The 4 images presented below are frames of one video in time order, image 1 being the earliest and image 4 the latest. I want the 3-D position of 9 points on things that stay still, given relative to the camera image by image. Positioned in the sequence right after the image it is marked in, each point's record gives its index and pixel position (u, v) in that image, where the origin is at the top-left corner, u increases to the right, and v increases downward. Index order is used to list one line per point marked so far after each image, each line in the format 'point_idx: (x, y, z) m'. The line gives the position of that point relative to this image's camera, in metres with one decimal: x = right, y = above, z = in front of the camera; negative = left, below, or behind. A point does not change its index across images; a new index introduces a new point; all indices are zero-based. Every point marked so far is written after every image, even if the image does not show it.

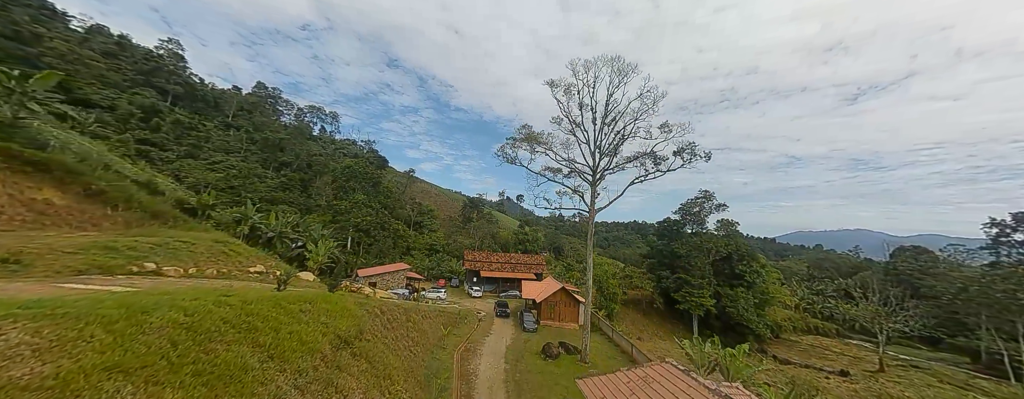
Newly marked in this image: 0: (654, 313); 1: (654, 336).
0: (+9.7, -7.9, +19.6) m
1: (+8.7, -8.3, +17.3) m
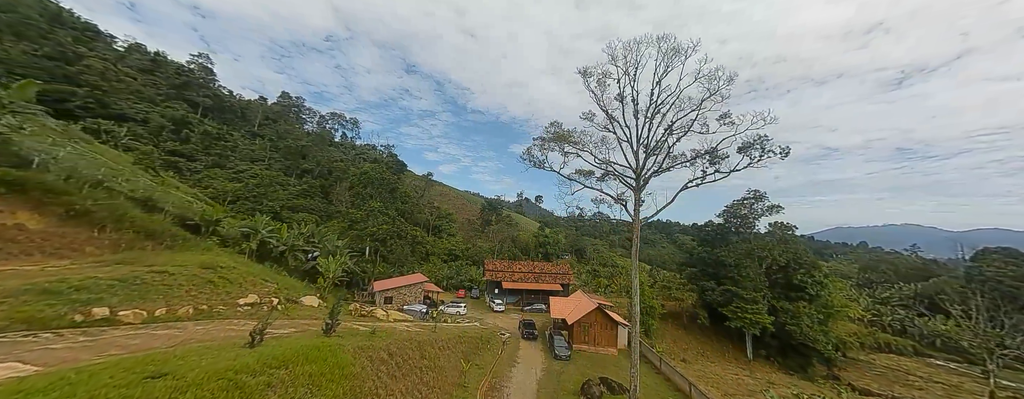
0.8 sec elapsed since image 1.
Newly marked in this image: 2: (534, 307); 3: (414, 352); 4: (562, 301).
0: (+11.3, -8.0, +17.5) m
1: (+10.1, -8.5, +15.2) m
2: (+1.4, -6.5, +17.3) m
3: (-2.4, -3.8, +7.1) m
4: (+2.4, -5.0, +14.0) m
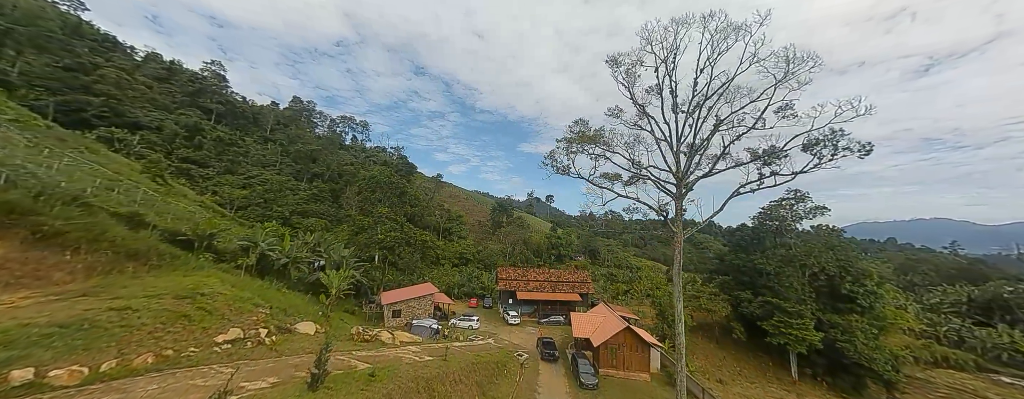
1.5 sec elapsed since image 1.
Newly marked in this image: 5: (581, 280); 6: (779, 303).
0: (+12.2, -8.1, +16.0) m
1: (+11.0, -8.6, +13.7) m
2: (+2.3, -6.8, +16.1) m
3: (-1.9, -4.1, +6.0) m
4: (+3.2, -5.2, +12.8) m
5: (+4.5, -5.3, +18.8) m
6: (+13.4, -5.2, +14.4) m
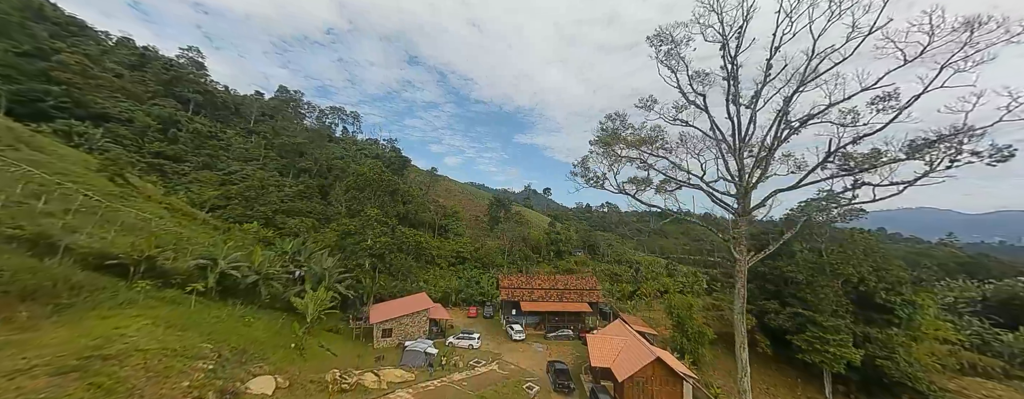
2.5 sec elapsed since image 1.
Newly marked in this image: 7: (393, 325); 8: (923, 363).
0: (+12.5, -8.1, +14.7) m
1: (+11.2, -8.7, +12.4) m
2: (+2.5, -6.9, +14.6) m
3: (-1.5, -4.6, +4.4) m
4: (+3.5, -5.4, +11.3) m
5: (+4.7, -5.3, +17.3) m
6: (+13.7, -5.3, +13.0) m
7: (-5.3, -5.6, +12.8) m
8: (+21.1, -8.4, +14.6) m
